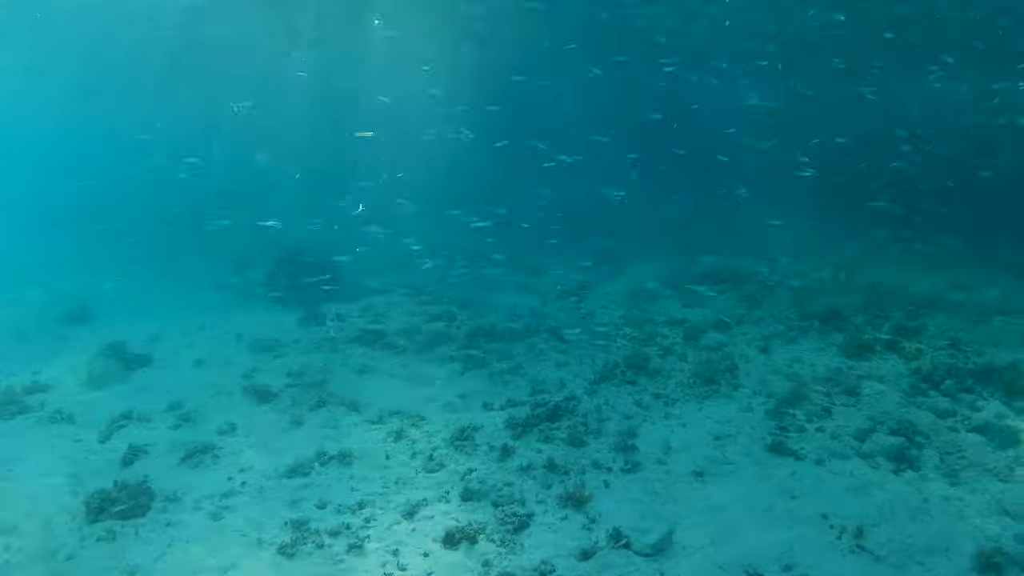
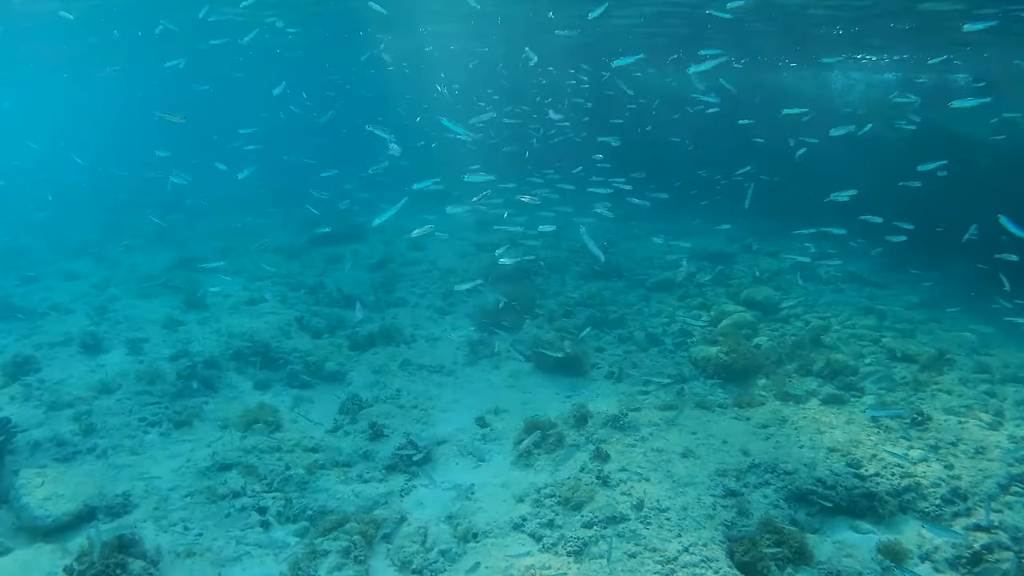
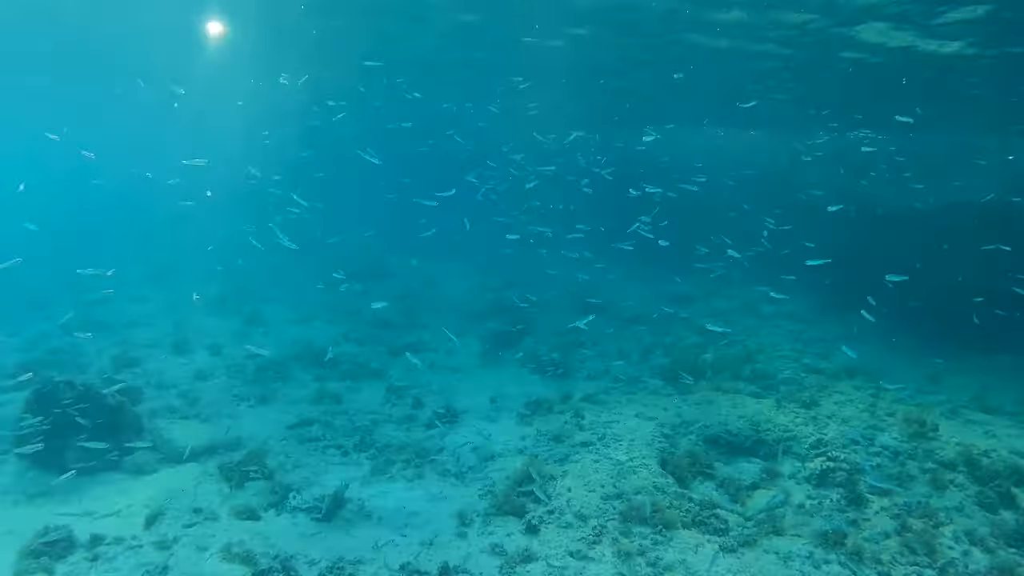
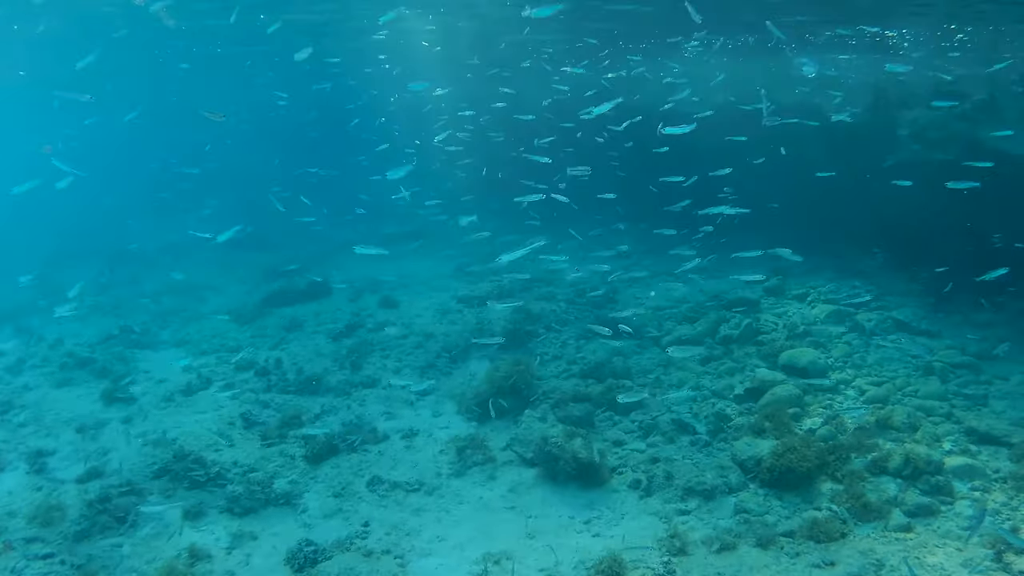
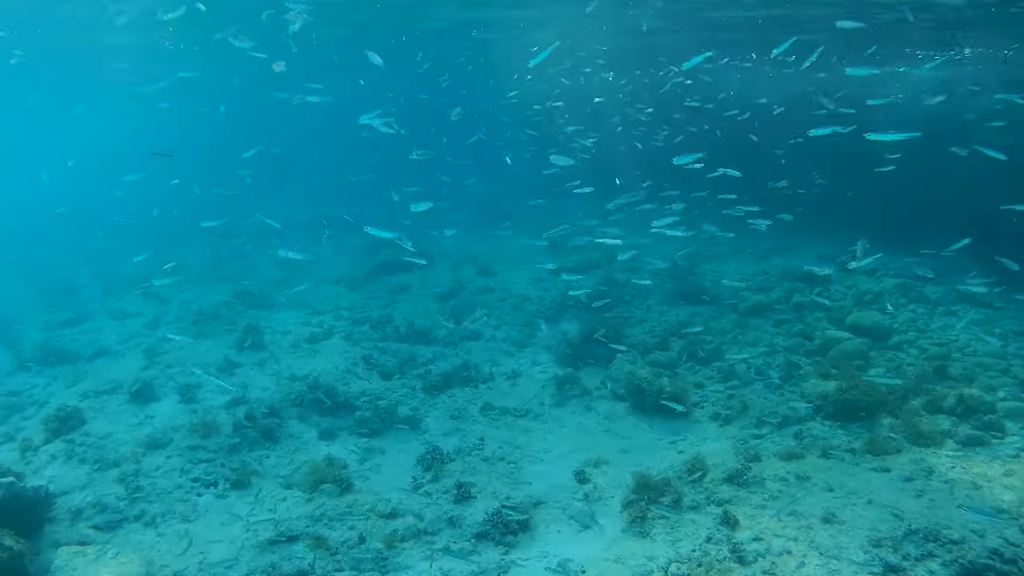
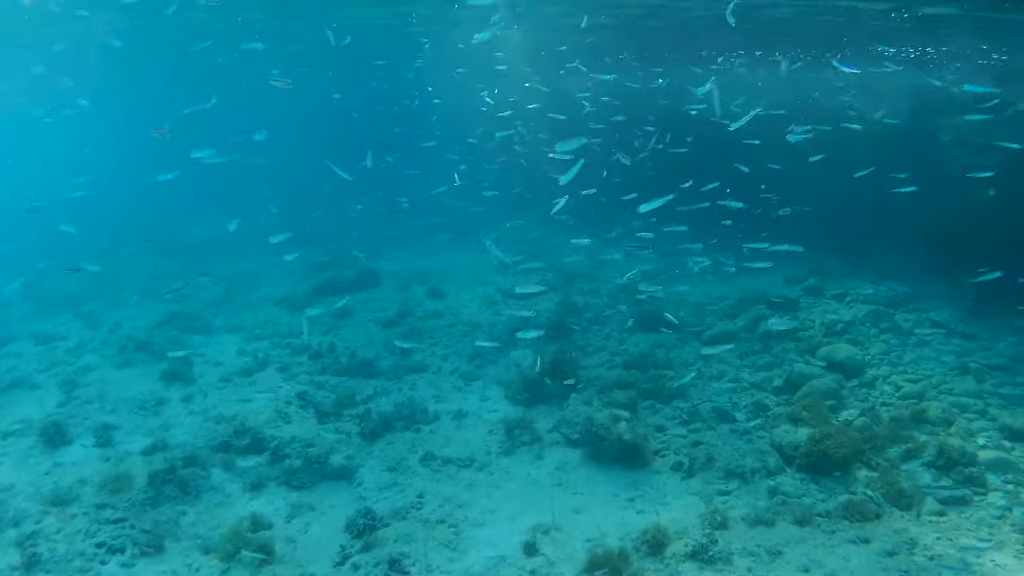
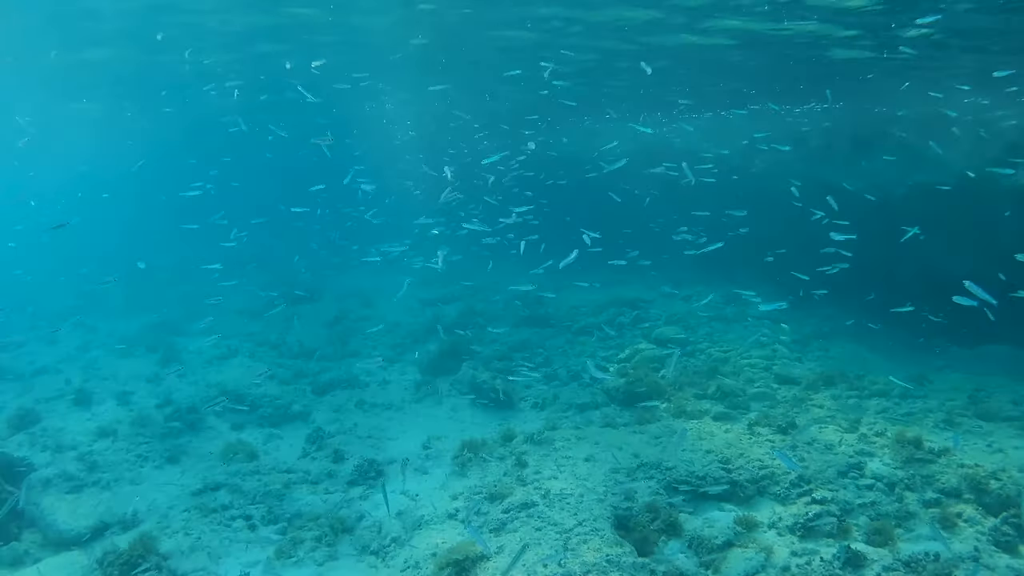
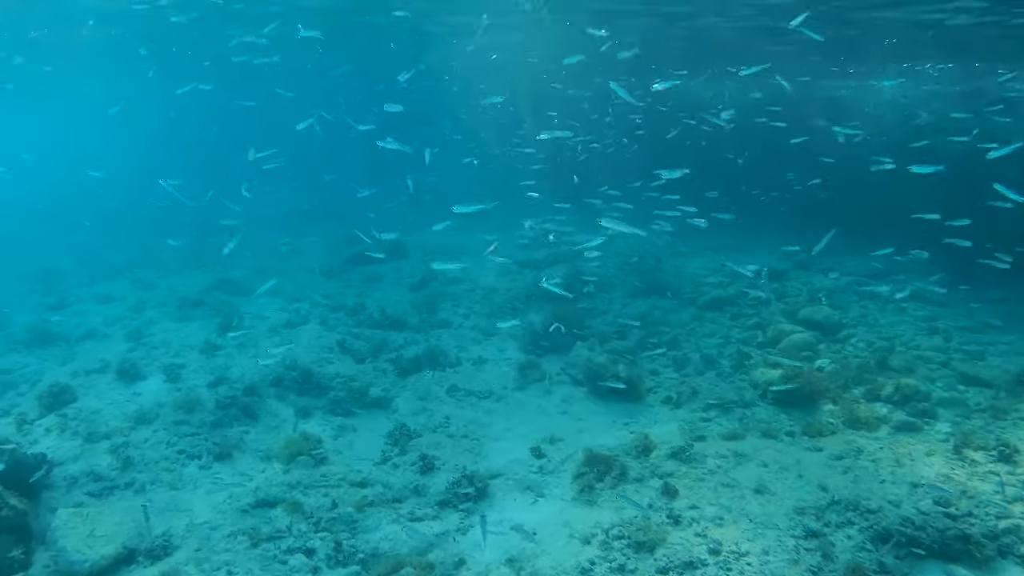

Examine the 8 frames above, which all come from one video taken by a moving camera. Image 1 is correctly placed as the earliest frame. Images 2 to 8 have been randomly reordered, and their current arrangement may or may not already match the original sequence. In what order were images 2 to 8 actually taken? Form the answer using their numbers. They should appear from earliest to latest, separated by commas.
3, 7, 2, 8, 5, 6, 4
